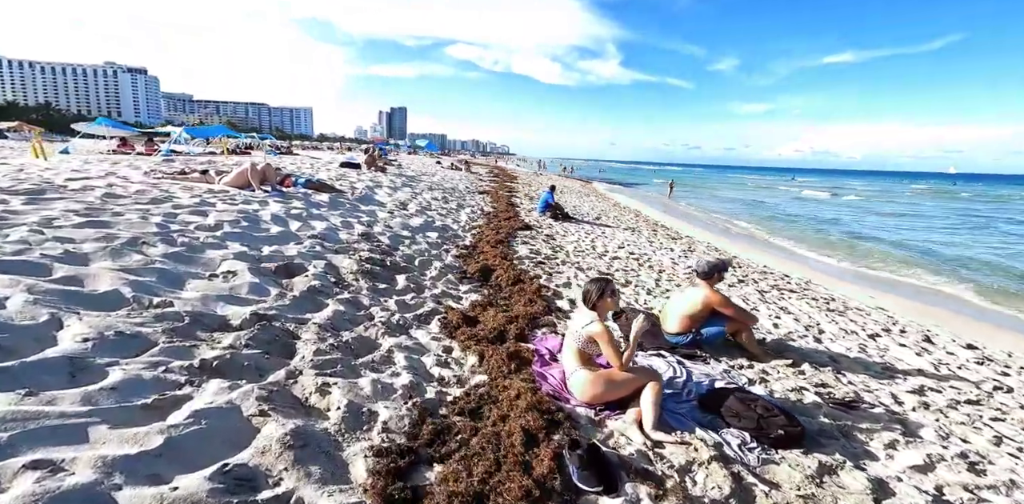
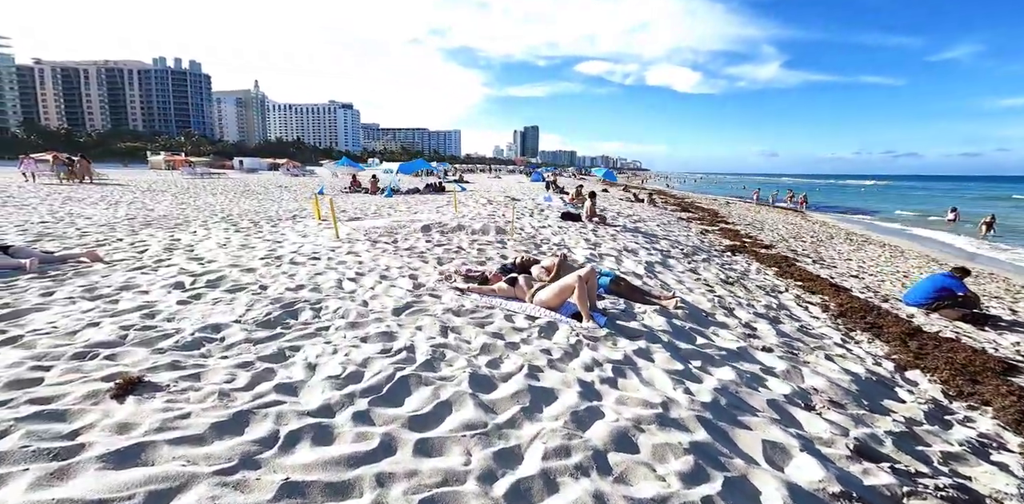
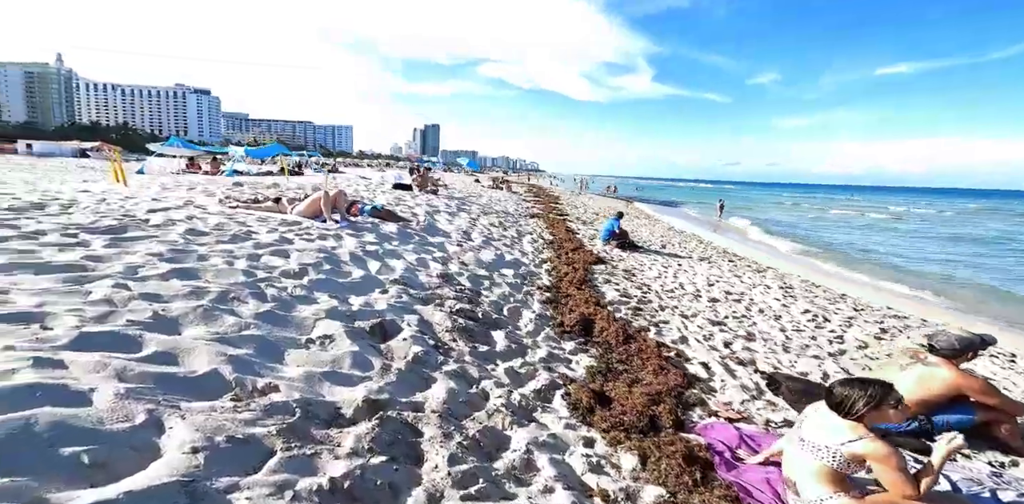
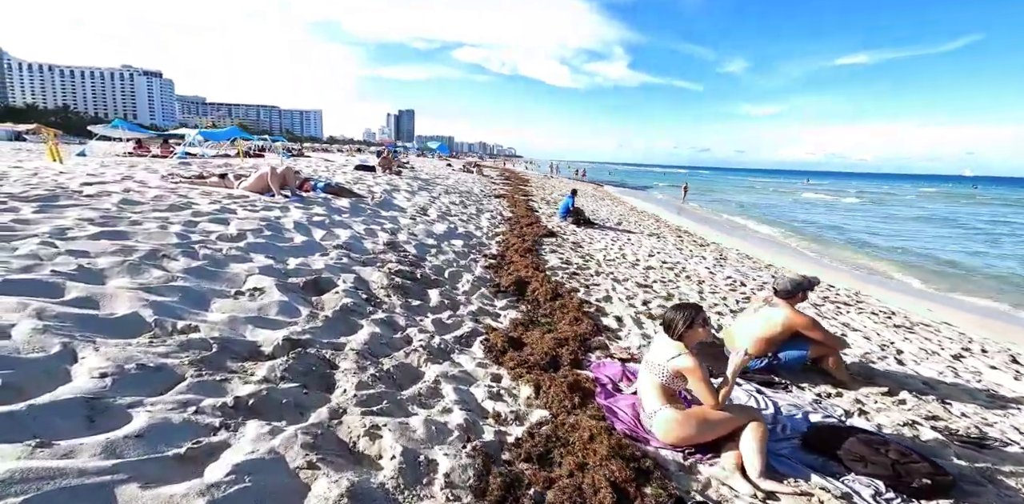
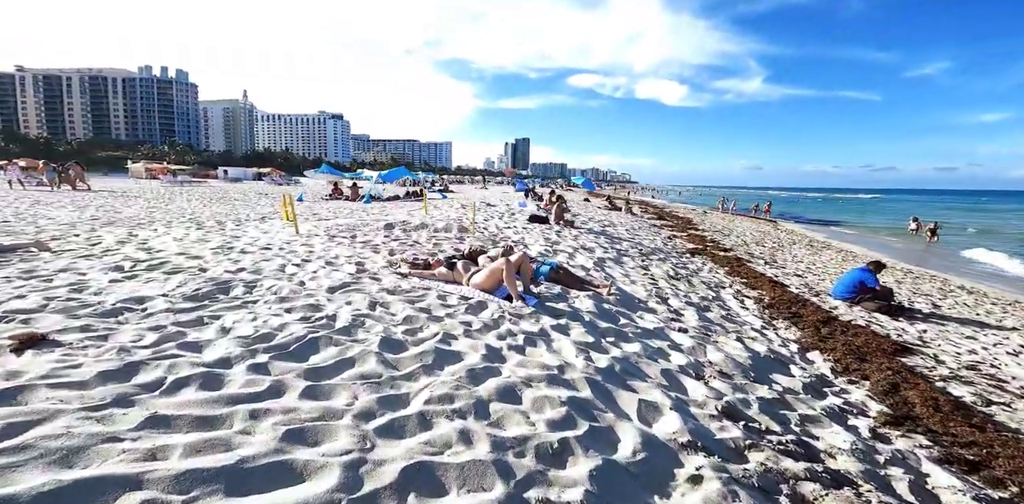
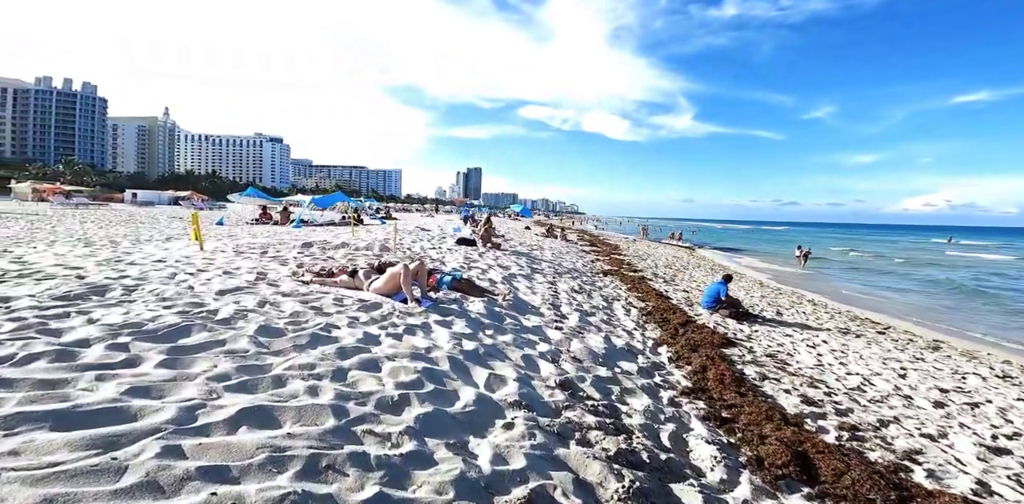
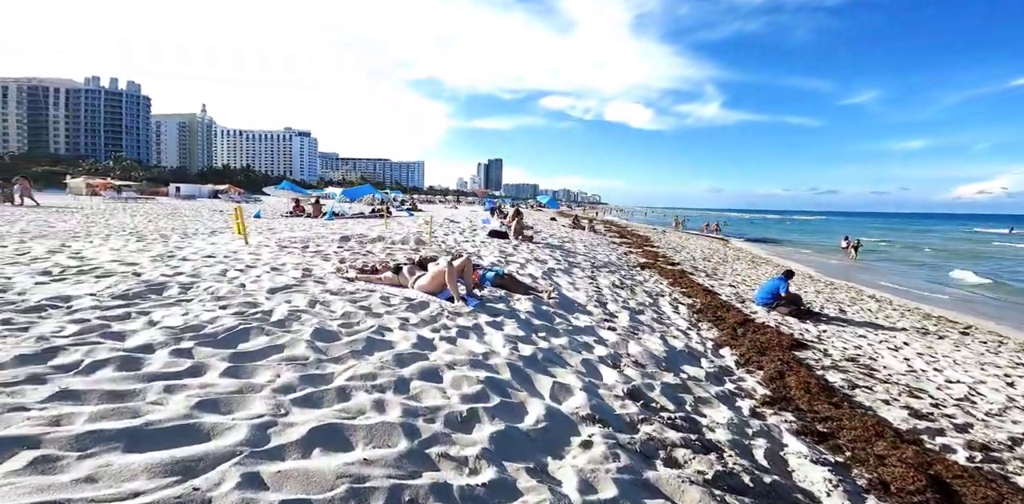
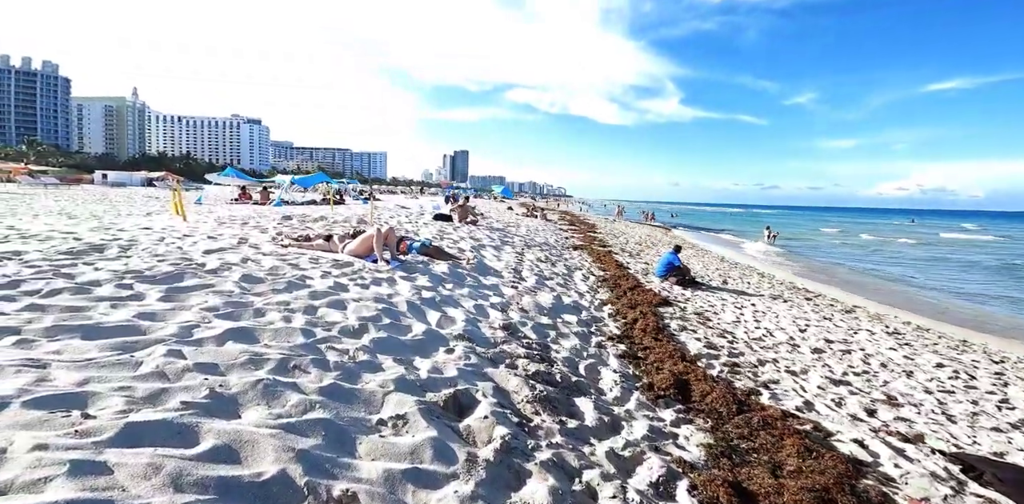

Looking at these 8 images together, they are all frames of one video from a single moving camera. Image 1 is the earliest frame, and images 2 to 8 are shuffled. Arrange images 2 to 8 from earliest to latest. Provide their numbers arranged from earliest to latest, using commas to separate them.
4, 3, 8, 6, 7, 5, 2
